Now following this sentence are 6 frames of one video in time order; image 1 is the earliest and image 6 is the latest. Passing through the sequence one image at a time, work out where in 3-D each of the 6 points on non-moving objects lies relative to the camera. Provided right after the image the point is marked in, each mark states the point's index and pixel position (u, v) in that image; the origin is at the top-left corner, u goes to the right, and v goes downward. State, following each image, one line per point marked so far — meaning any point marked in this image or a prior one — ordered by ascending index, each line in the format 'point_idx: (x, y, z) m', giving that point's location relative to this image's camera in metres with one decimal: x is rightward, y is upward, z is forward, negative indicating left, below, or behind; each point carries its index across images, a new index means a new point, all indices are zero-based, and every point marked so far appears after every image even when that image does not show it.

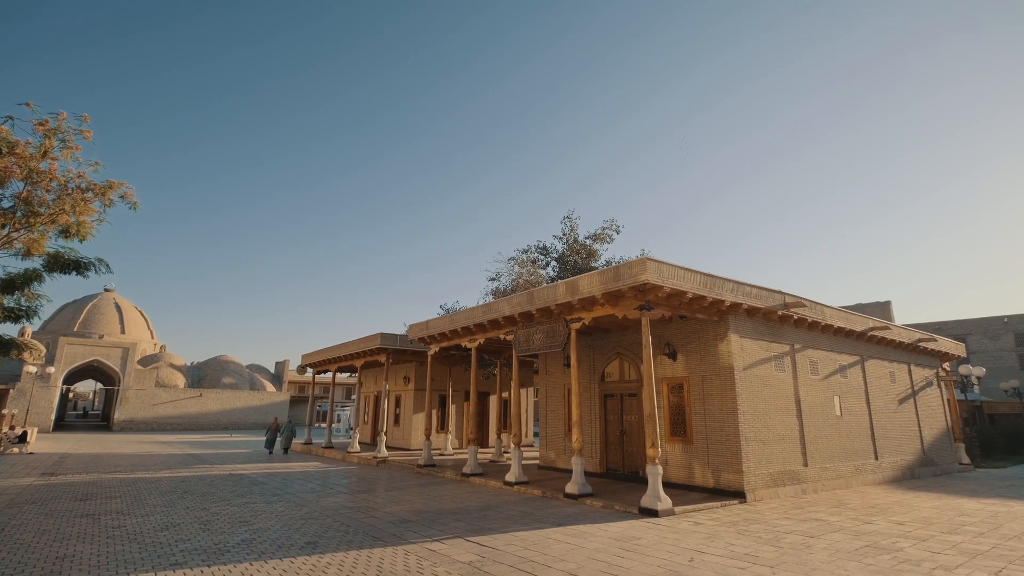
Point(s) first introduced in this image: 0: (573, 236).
0: (+2.1, +1.8, +17.6) m
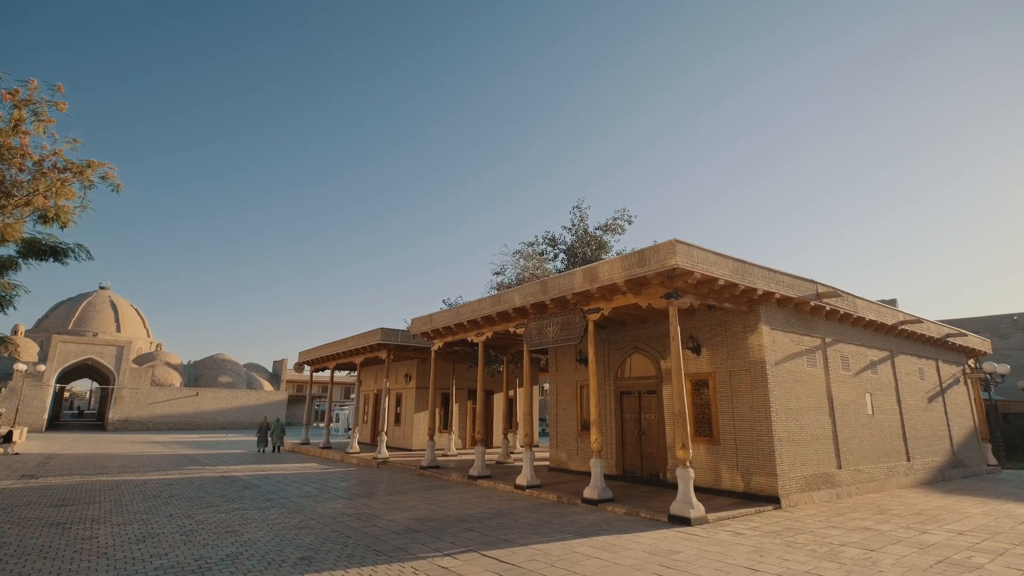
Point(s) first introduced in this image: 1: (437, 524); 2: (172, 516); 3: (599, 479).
0: (+2.3, +2.0, +16.9) m
1: (-1.0, -3.2, +7.1) m
2: (-4.9, -3.3, +7.6) m
3: (+1.4, -3.0, +8.4) m
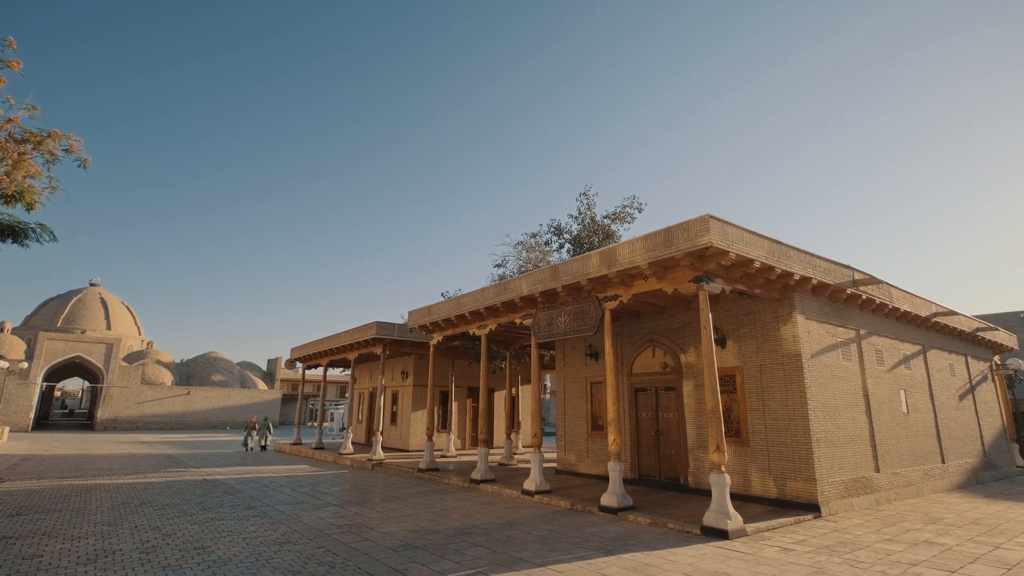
0: (+2.4, +2.2, +16.0) m
1: (-0.9, -2.9, +6.2) m
2: (-4.8, -3.1, +6.7) m
3: (+1.5, -2.8, +7.5) m
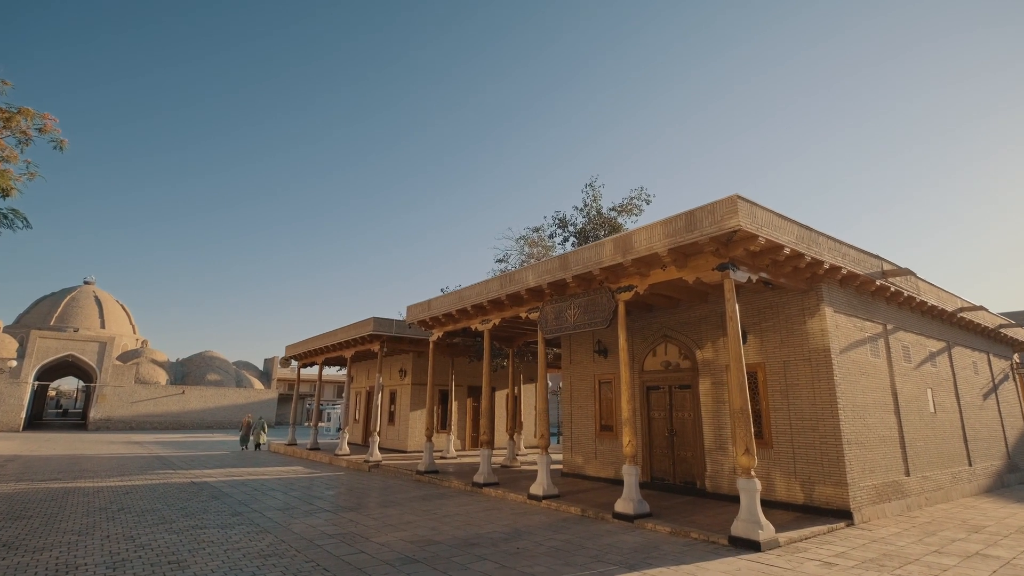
0: (+2.4, +2.4, +15.5) m
1: (-0.8, -2.8, +5.6) m
2: (-4.7, -2.9, +6.1) m
3: (+1.6, -2.7, +7.0) m
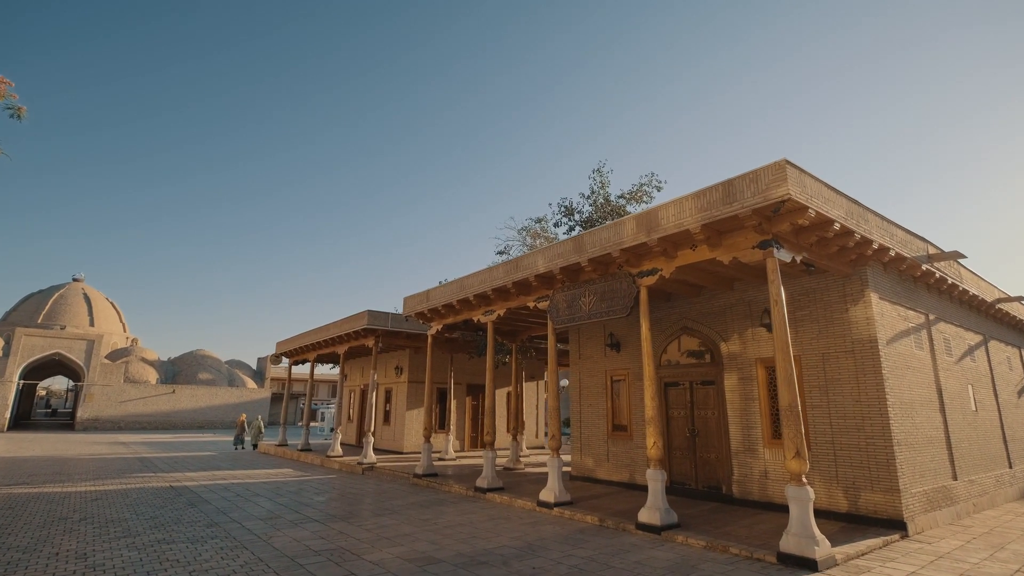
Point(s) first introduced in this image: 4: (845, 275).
0: (+2.5, +2.6, +14.7) m
1: (-0.6, -2.6, +4.8) m
2: (-4.5, -2.7, +5.3) m
3: (+1.7, -2.5, +6.2) m
4: (+4.4, +0.2, +6.9) m
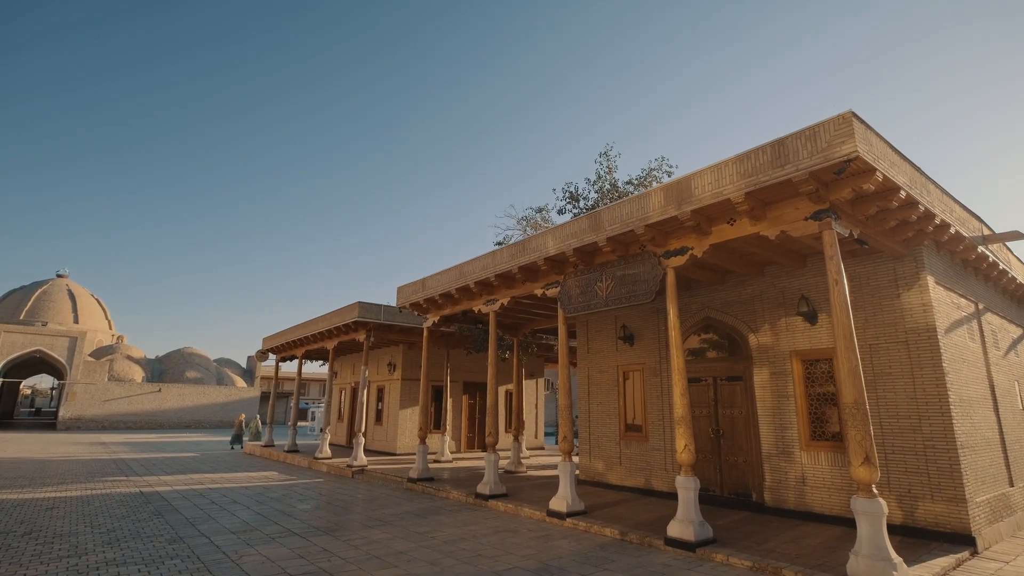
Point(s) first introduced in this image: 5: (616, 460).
0: (+2.5, +2.8, +13.9) m
1: (-0.5, -2.4, +4.0) m
2: (-4.4, -2.4, +4.4) m
3: (+1.8, -2.2, +5.4) m
4: (+4.5, +0.4, +6.1) m
5: (+1.7, -2.8, +8.7) m
